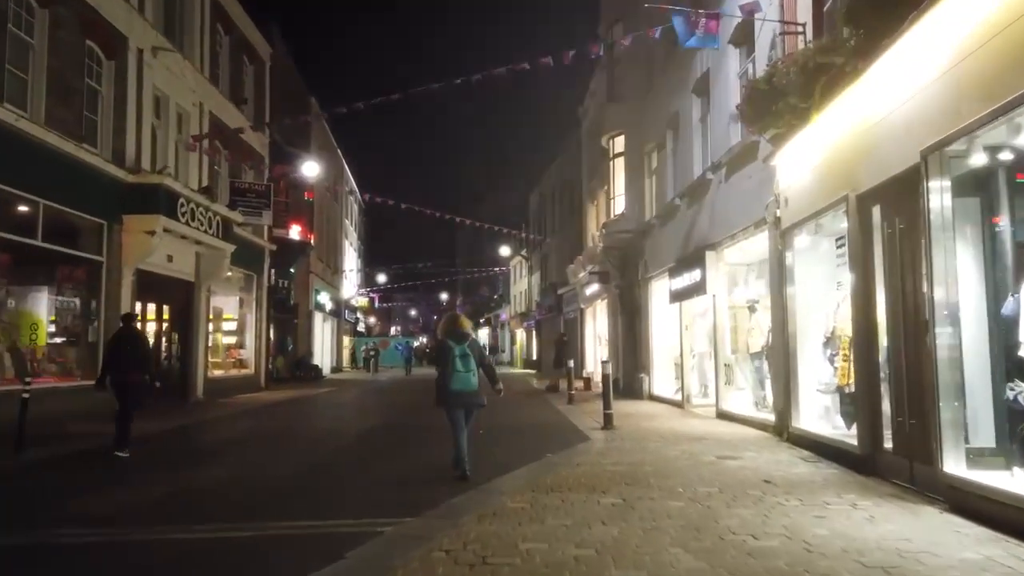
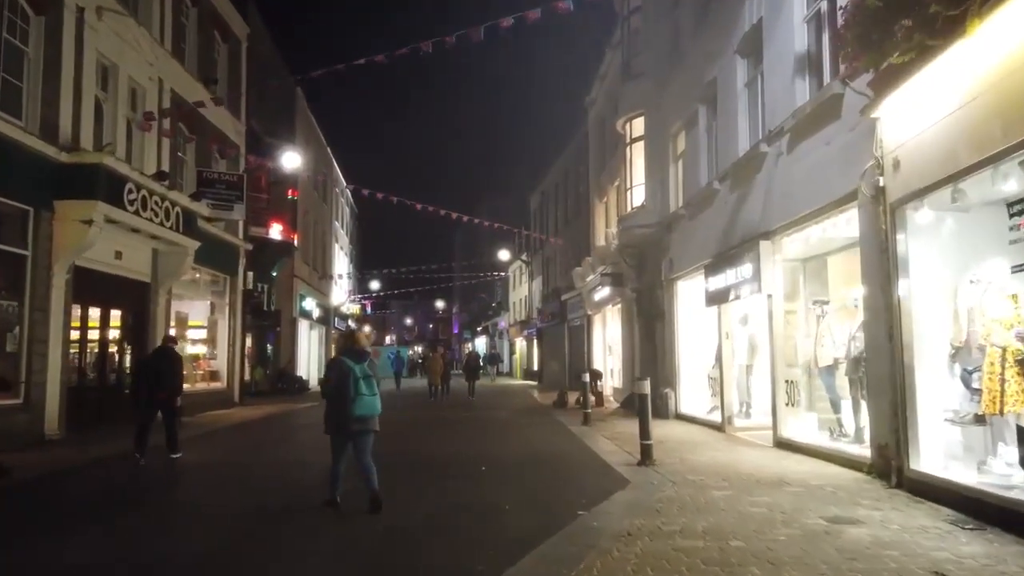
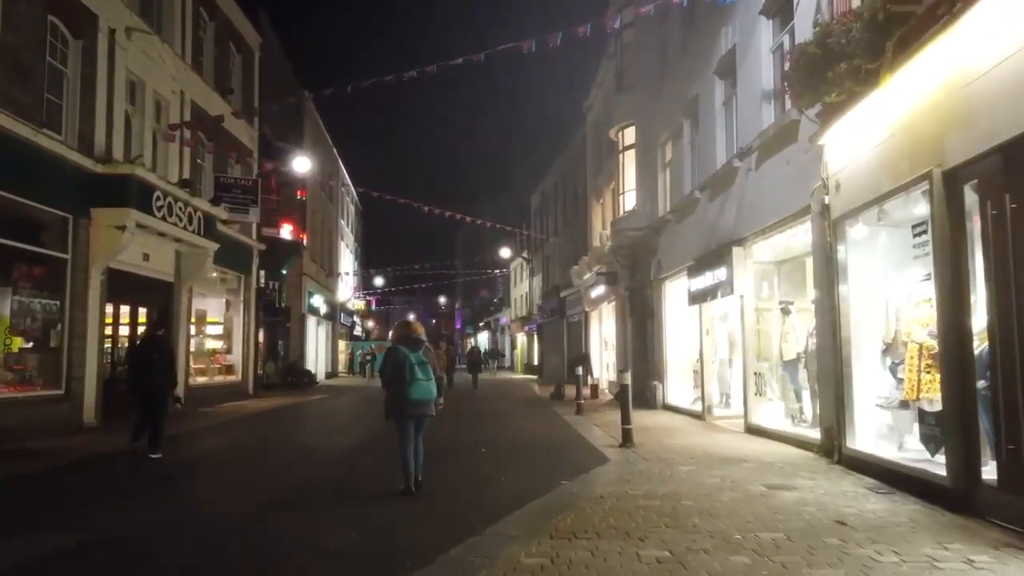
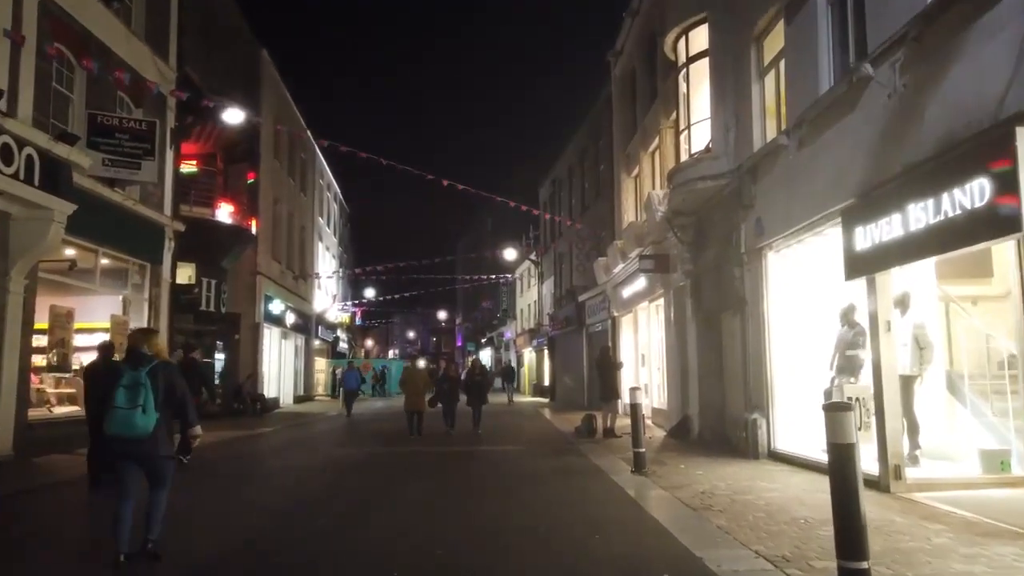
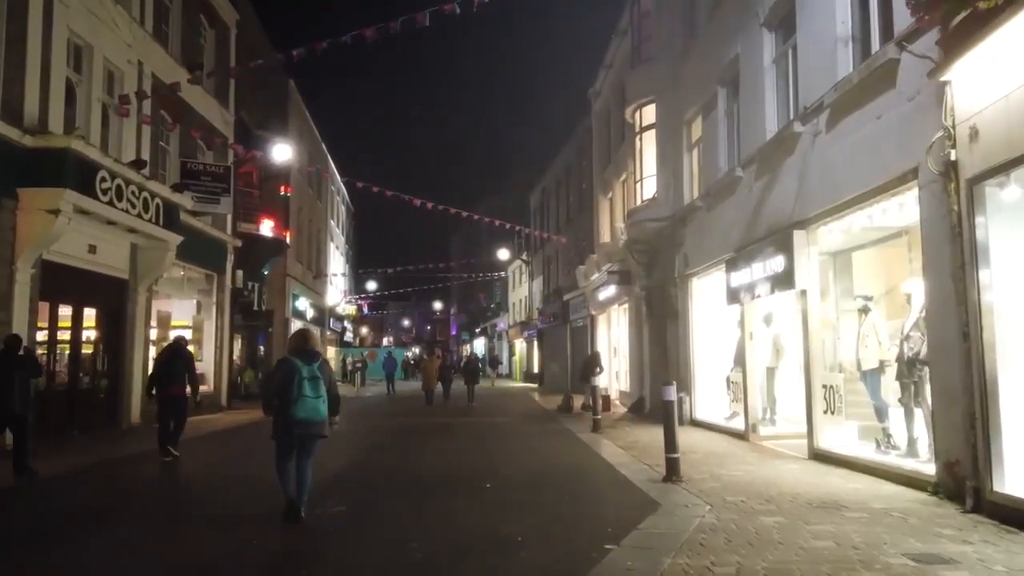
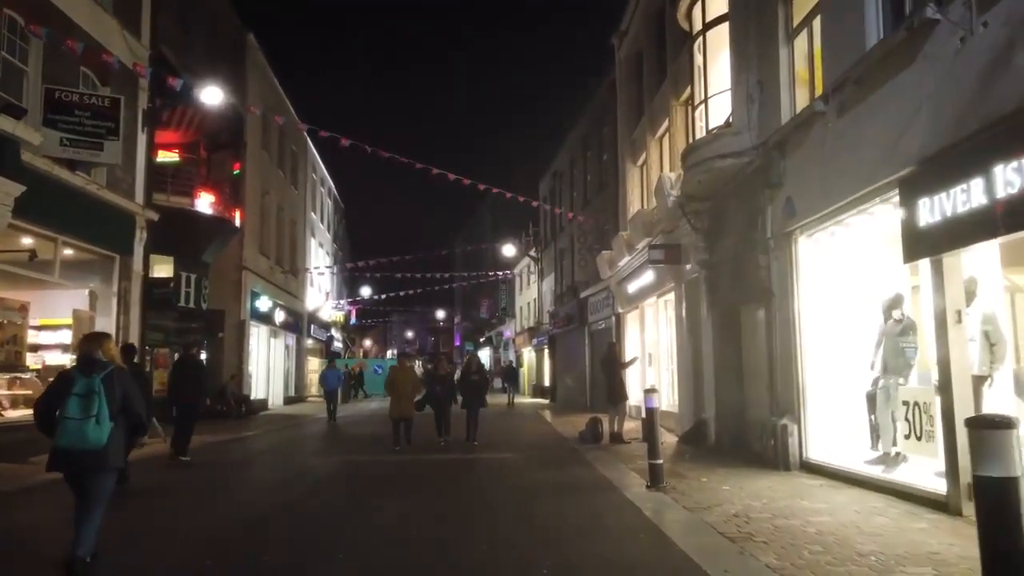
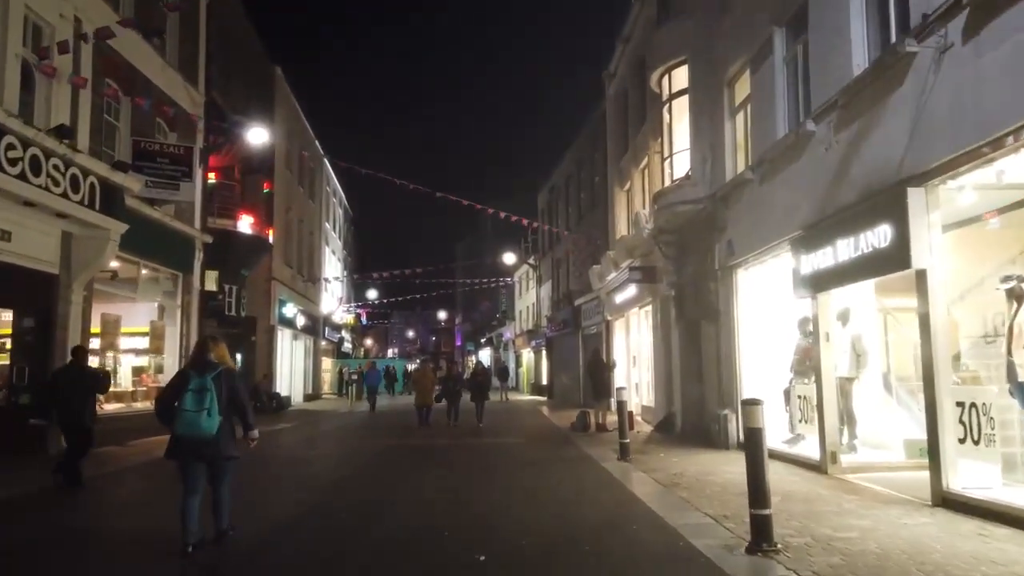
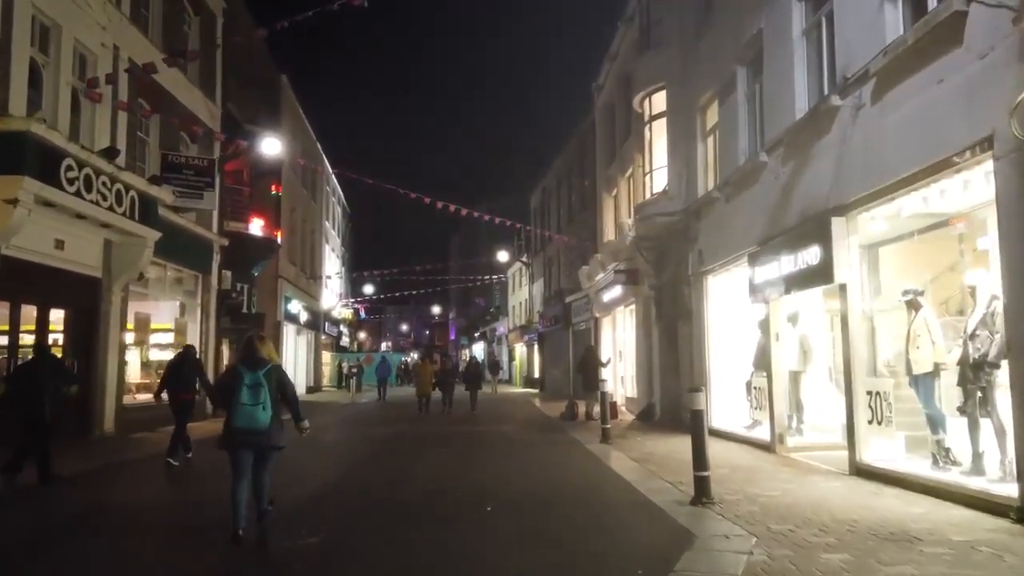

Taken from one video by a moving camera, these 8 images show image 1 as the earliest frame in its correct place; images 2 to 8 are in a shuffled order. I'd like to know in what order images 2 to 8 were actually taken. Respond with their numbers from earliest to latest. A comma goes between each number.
3, 2, 5, 8, 7, 4, 6
